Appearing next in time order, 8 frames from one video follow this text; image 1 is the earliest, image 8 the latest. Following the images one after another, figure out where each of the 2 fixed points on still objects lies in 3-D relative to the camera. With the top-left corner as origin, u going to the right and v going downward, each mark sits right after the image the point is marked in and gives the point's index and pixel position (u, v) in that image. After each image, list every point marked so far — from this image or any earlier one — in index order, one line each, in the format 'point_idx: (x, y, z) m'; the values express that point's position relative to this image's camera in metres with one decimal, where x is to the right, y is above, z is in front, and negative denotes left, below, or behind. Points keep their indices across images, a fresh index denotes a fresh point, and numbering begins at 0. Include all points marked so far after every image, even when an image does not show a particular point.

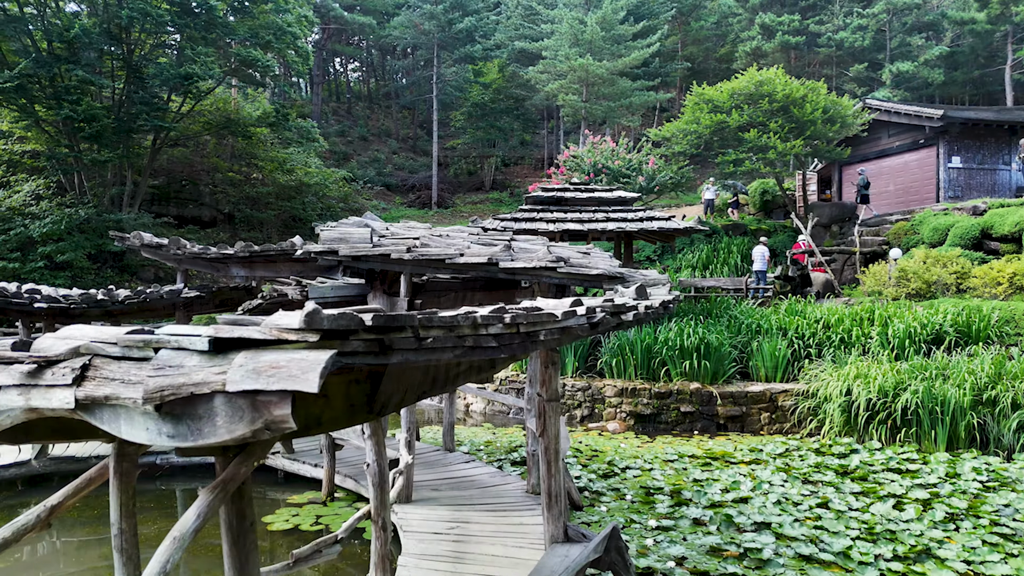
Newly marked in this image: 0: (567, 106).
0: (+1.4, +4.9, +20.1) m
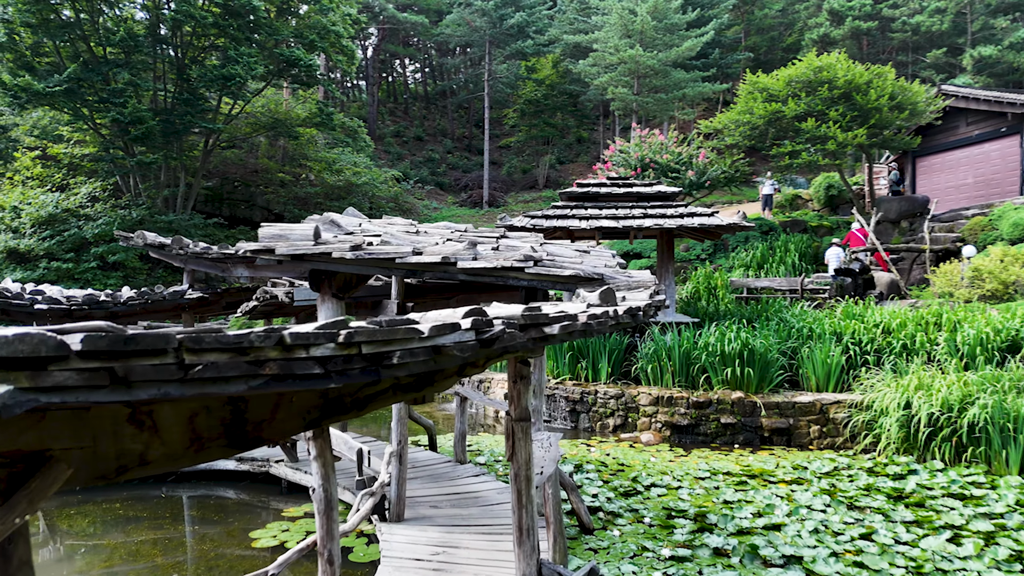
0: (+2.7, +4.9, +19.4) m
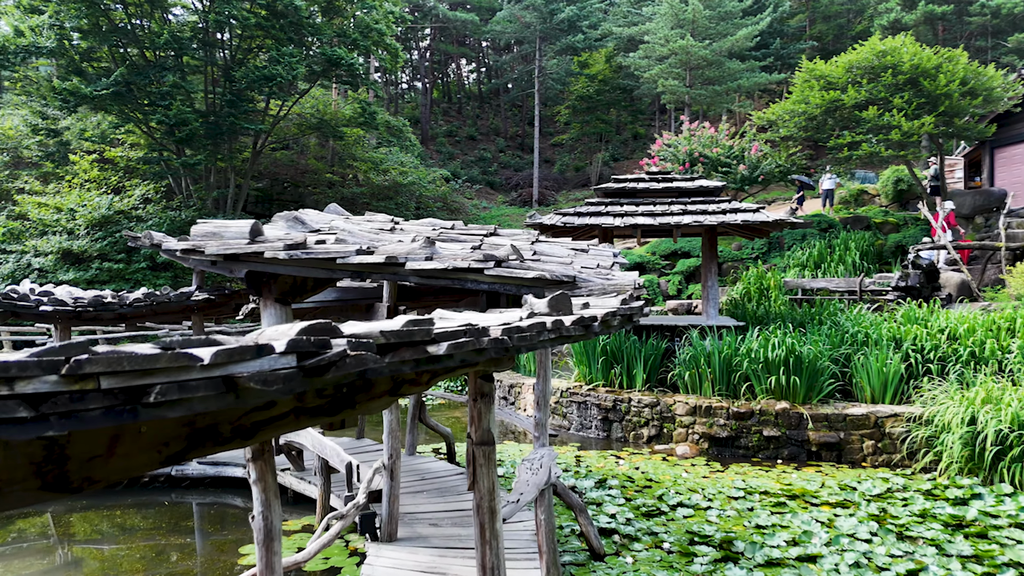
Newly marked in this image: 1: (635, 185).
0: (+3.9, +4.9, +18.7) m
1: (+1.6, +1.4, +9.9) m
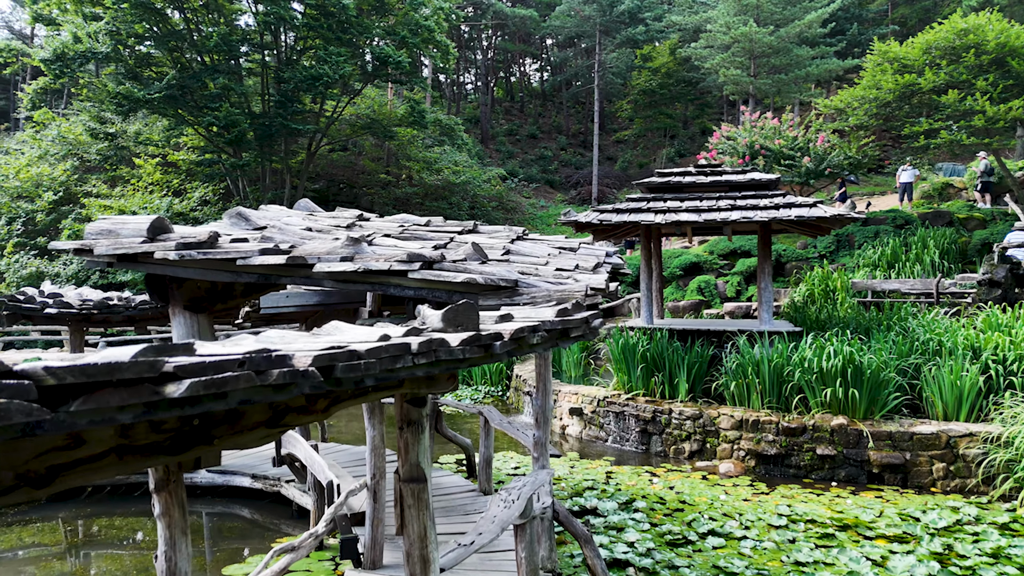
0: (+5.2, +4.8, +17.8) m
1: (+2.0, +1.3, +9.2) m
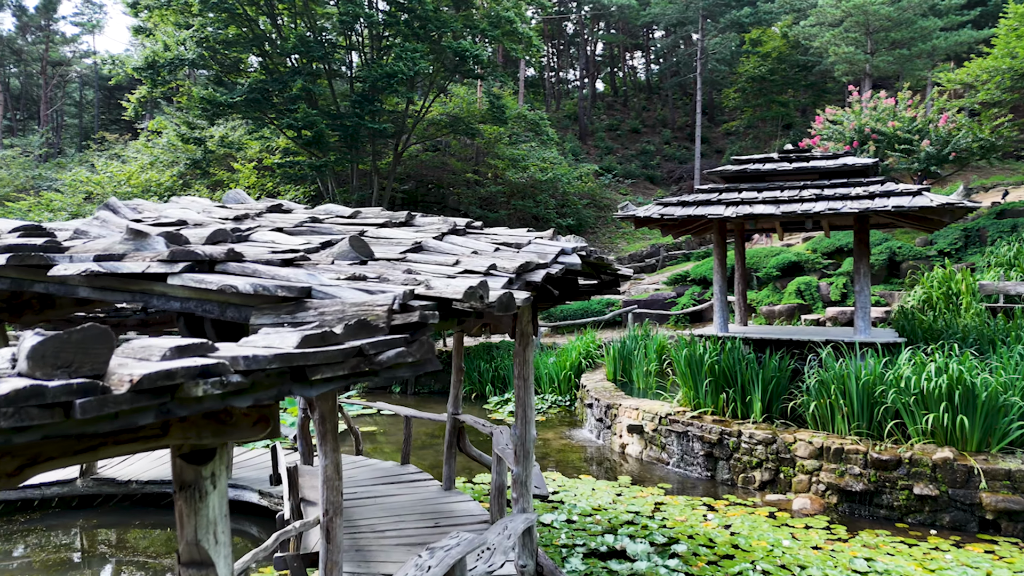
0: (+7.1, +4.8, +16.1) m
1: (+2.7, +1.3, +8.1) m
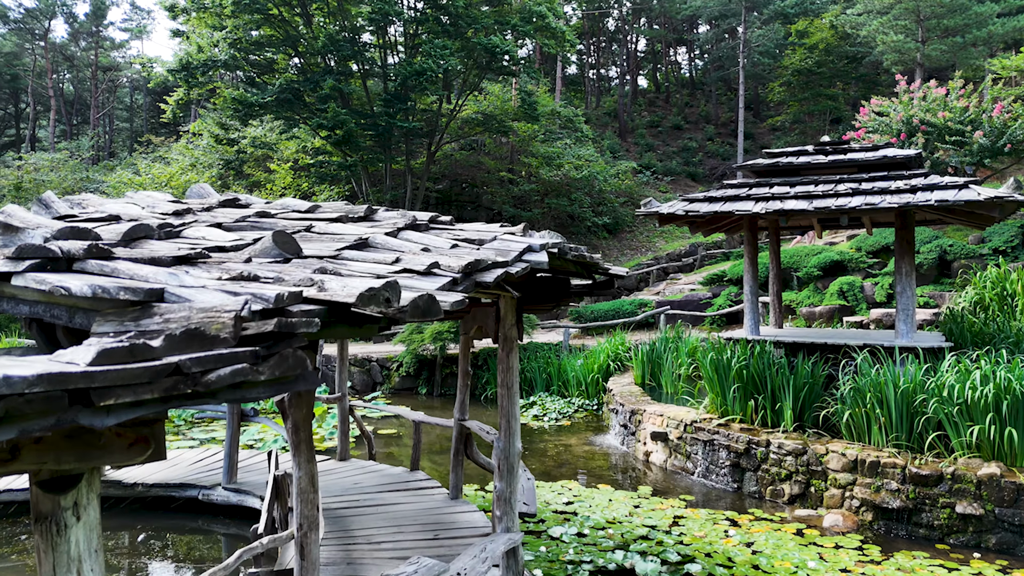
0: (+7.8, +4.8, +15.3) m
1: (+2.9, +1.3, +7.7) m
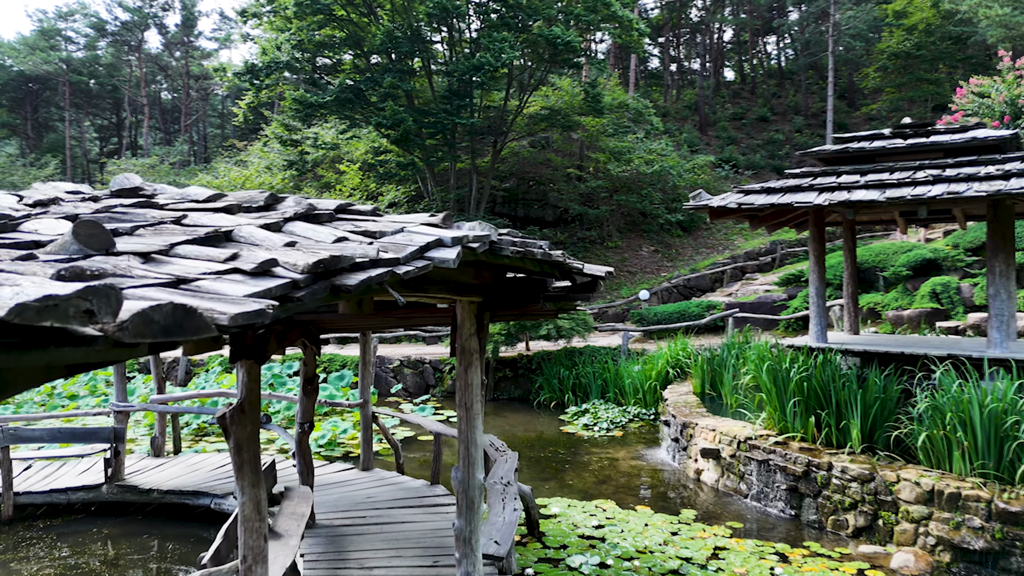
0: (+9.0, +4.8, +13.8) m
1: (+3.2, +1.3, +6.8) m
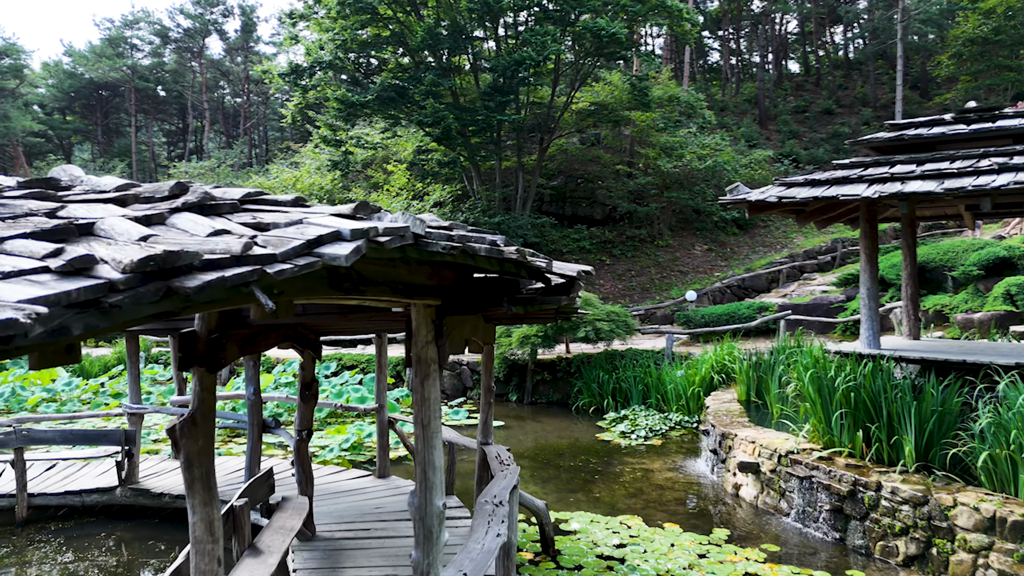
0: (+9.7, +4.7, +12.7) m
1: (+3.4, +1.3, +6.2) m
